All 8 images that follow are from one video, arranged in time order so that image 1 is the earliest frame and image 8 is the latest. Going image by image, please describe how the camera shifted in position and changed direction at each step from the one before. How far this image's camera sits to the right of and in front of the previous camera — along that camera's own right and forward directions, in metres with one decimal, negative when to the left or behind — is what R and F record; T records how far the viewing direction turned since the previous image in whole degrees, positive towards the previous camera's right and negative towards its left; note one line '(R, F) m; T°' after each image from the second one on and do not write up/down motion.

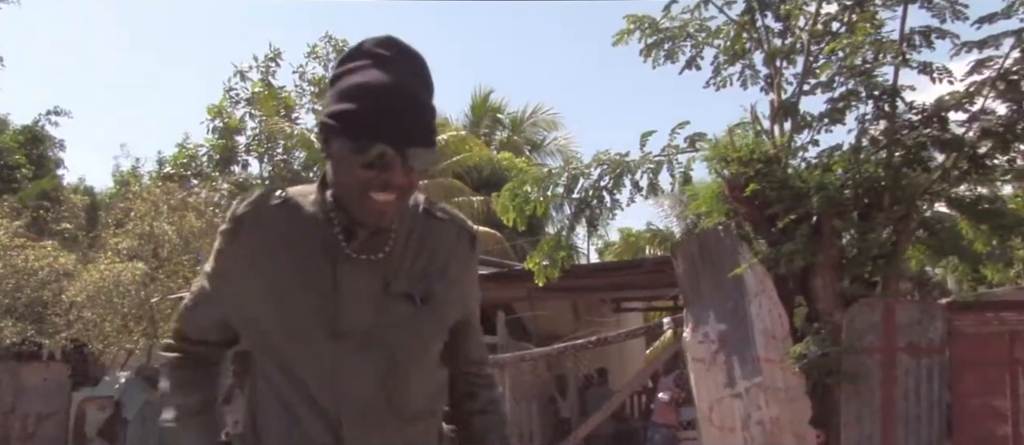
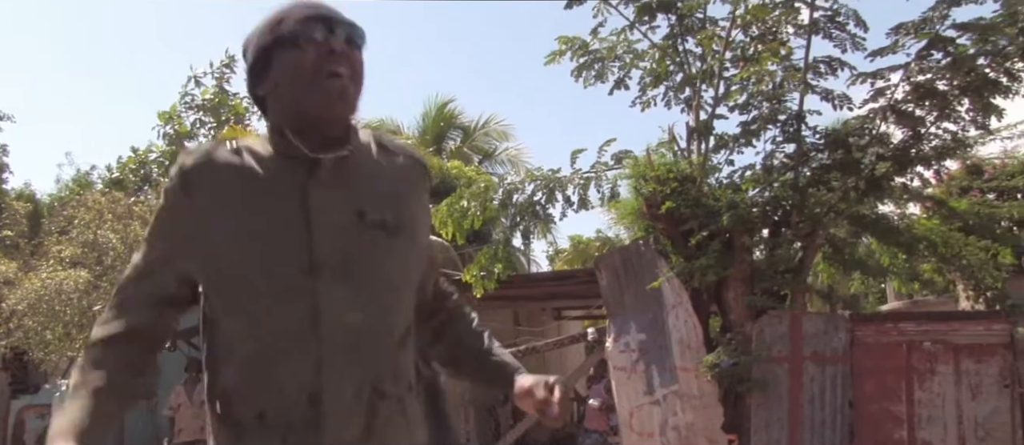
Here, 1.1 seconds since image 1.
(+0.3, -0.3) m; +3°
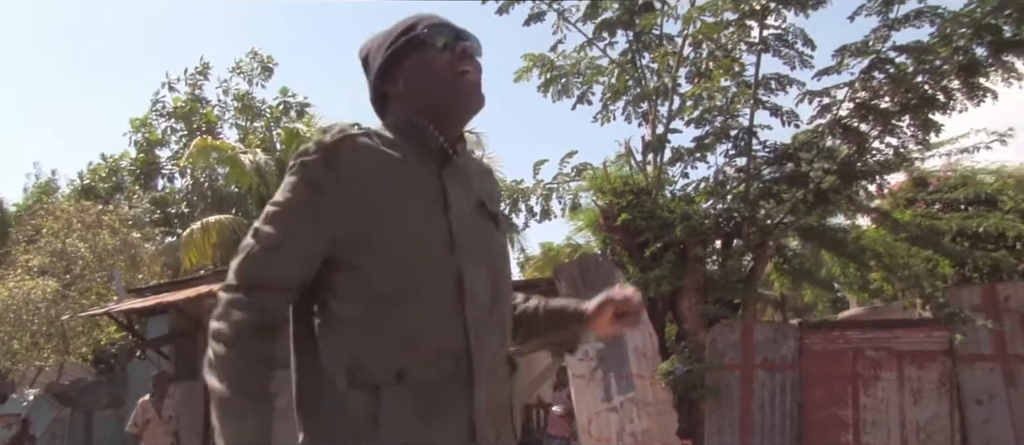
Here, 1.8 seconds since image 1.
(+0.2, -0.2) m; +1°
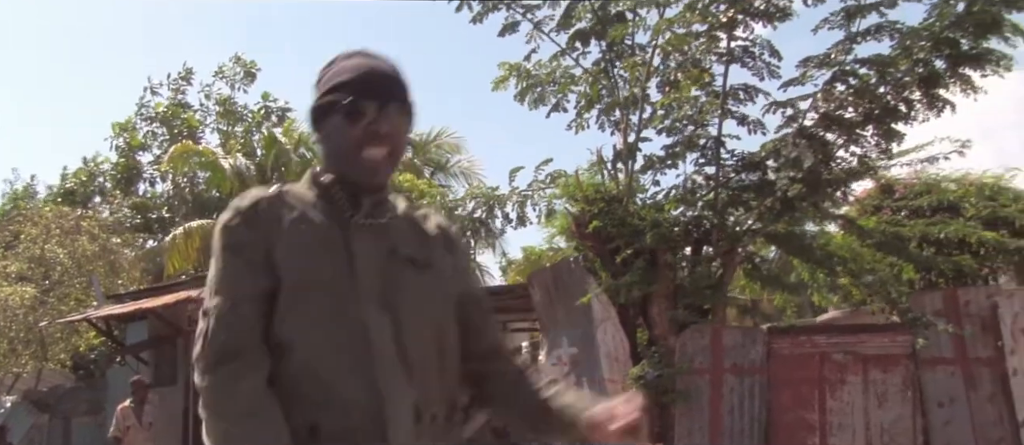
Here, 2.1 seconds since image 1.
(+0.1, -0.1) m; +1°
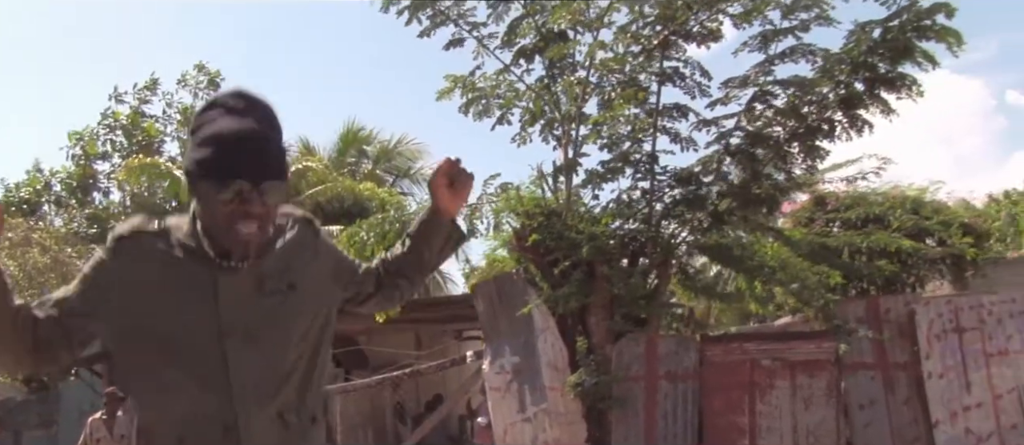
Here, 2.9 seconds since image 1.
(+0.3, -0.2) m; +2°
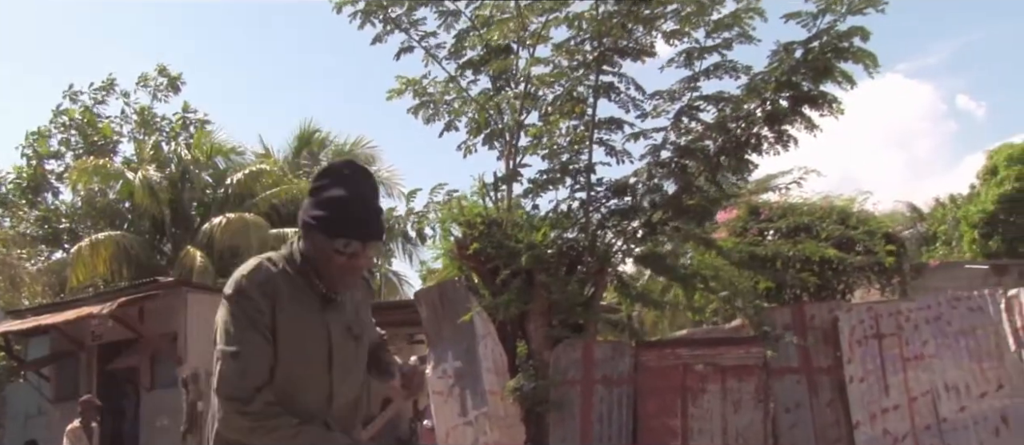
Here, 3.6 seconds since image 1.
(+0.2, -0.2) m; +2°
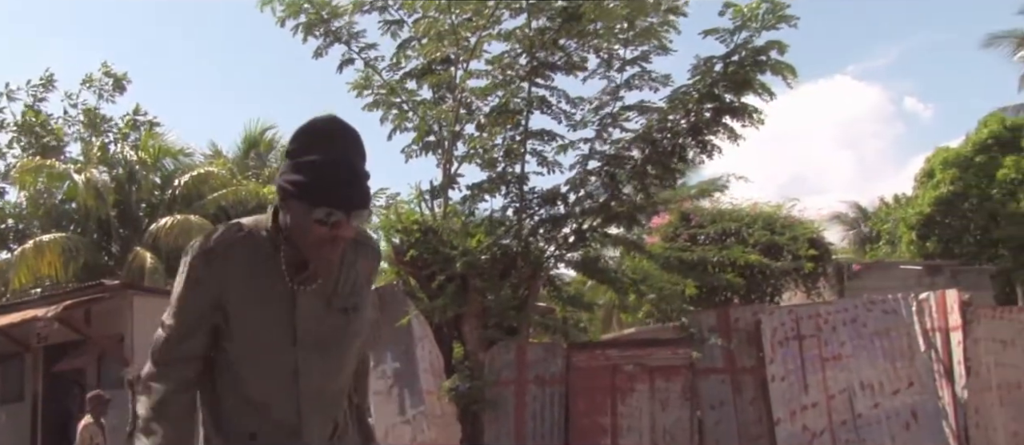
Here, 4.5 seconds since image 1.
(+0.3, -0.2) m; +3°
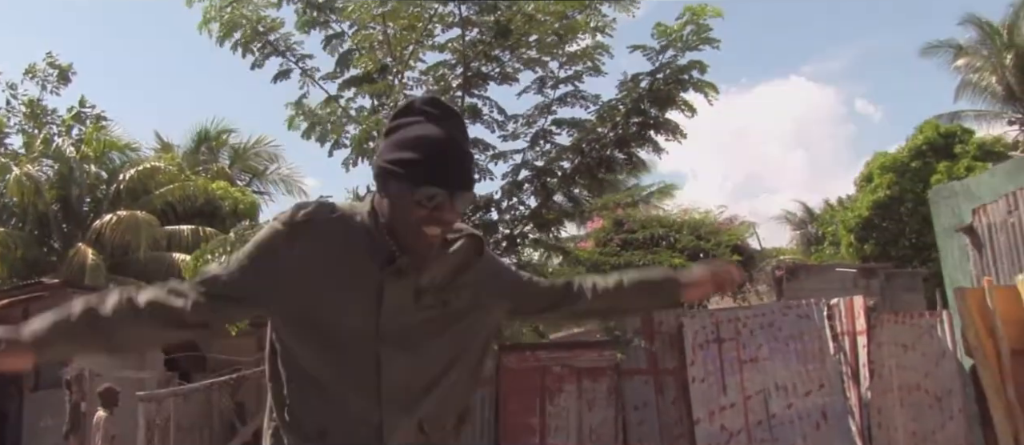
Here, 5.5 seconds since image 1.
(+0.3, -0.3) m; +3°
